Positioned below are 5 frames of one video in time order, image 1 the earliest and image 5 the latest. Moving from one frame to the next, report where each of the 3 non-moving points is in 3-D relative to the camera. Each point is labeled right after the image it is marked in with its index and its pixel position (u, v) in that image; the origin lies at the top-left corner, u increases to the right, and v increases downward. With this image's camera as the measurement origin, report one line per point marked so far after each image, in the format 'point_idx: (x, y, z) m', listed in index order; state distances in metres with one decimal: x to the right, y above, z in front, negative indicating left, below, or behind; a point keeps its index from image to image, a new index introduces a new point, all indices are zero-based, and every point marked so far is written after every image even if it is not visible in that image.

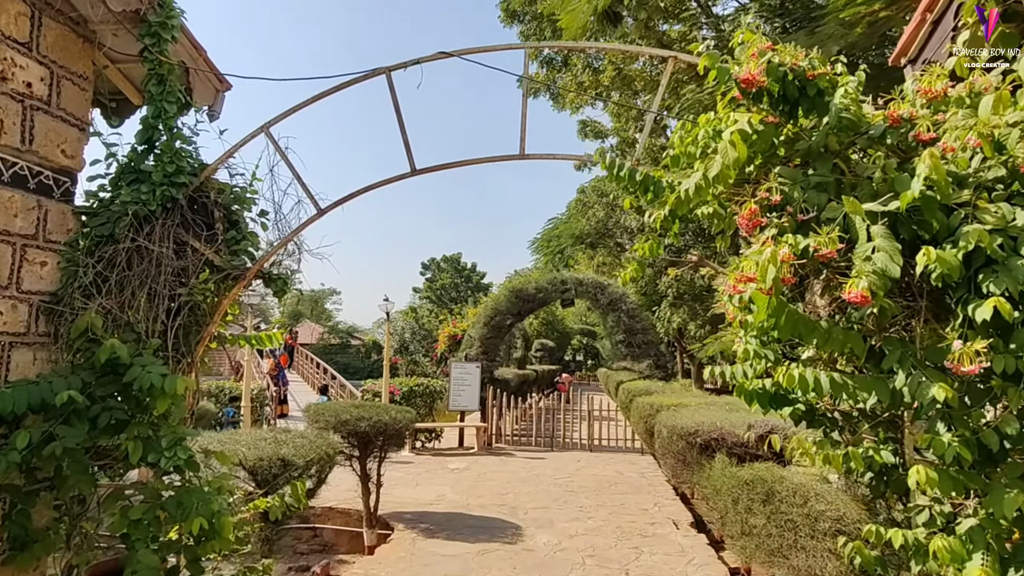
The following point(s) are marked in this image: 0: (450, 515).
0: (-0.8, -2.9, +7.7) m
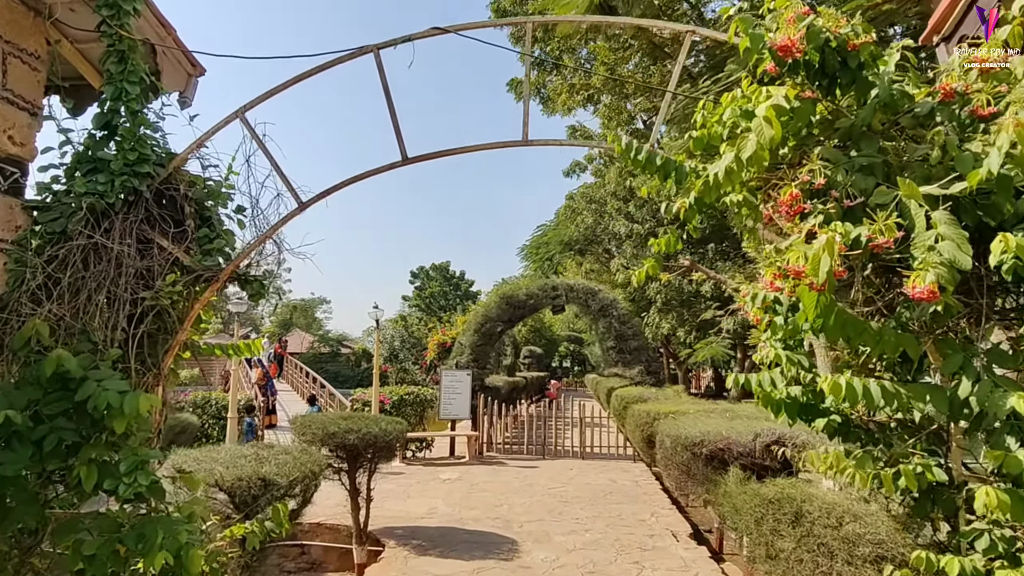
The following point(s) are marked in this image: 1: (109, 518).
0: (-0.8, -2.9, +7.4) m
1: (-1.7, -1.0, +2.6) m
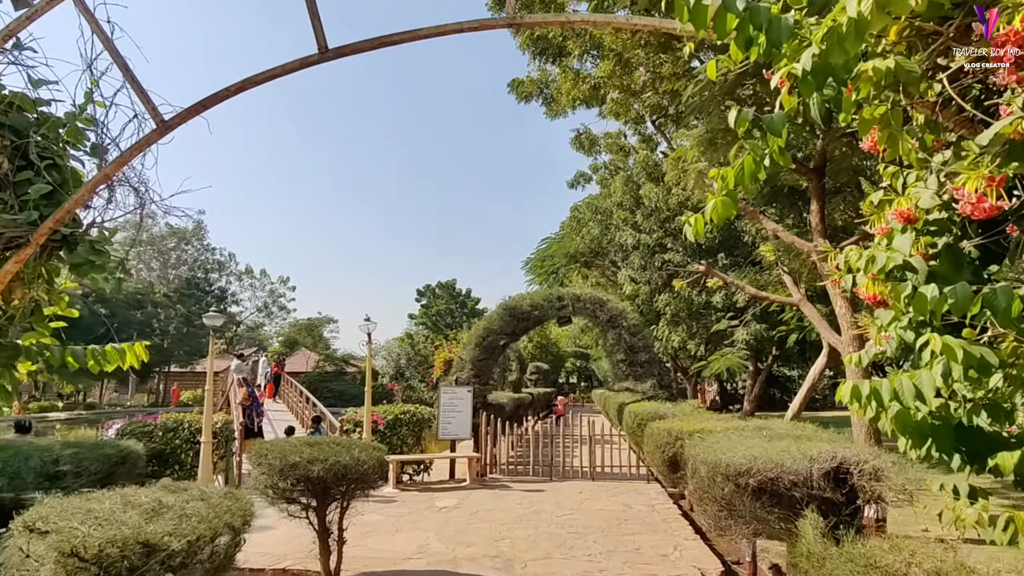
0: (-0.8, -2.9, +6.1) m
1: (-1.8, -0.9, +1.4) m
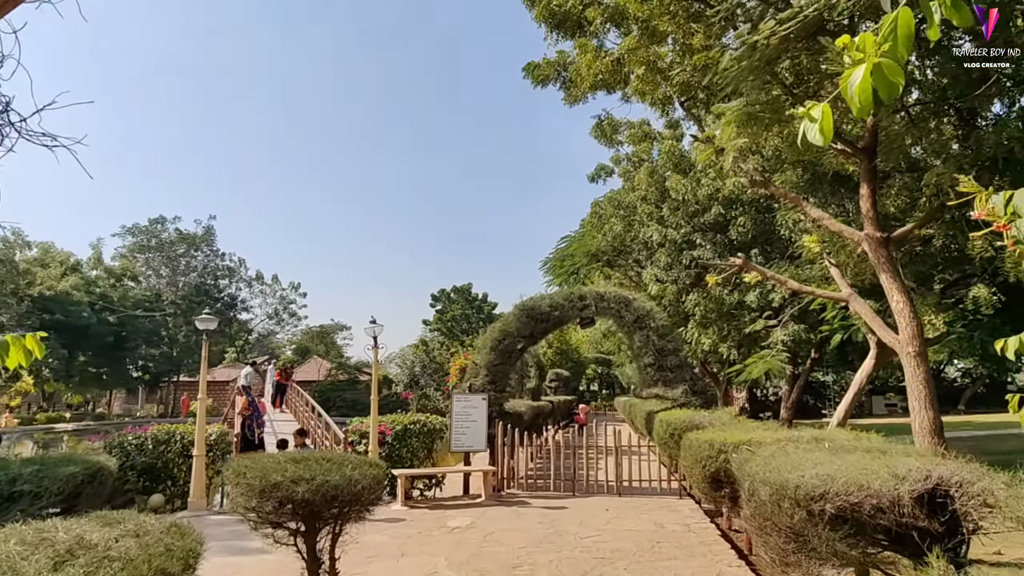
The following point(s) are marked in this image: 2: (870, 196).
0: (-0.6, -2.9, +5.4) m
1: (-1.8, -0.8, +0.7) m
2: (+4.8, +1.2, +8.1) m
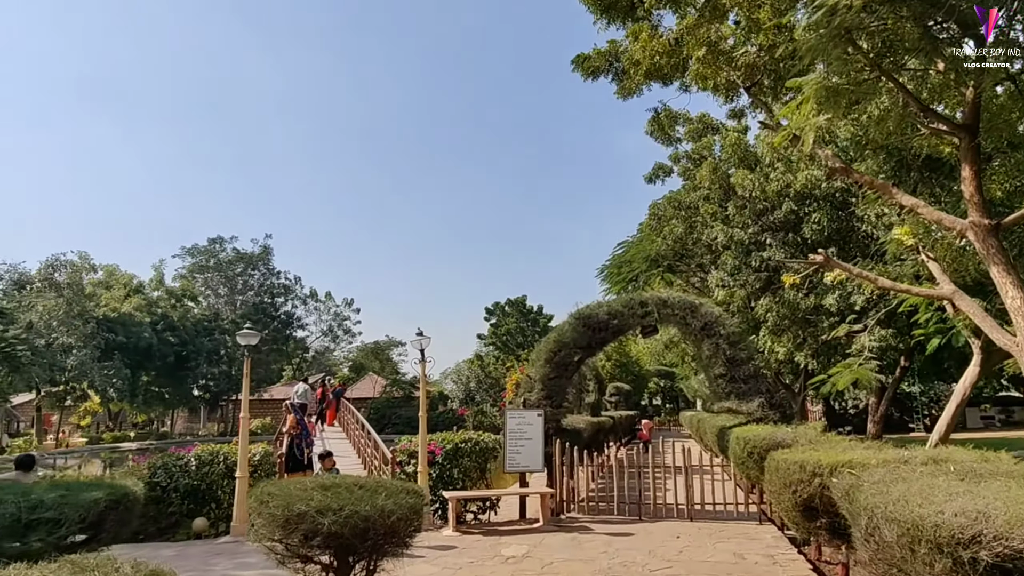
0: (-0.2, -2.9, +4.8) m
1: (-1.8, -0.7, +0.3) m
2: (+5.5, +1.3, +7.1) m
